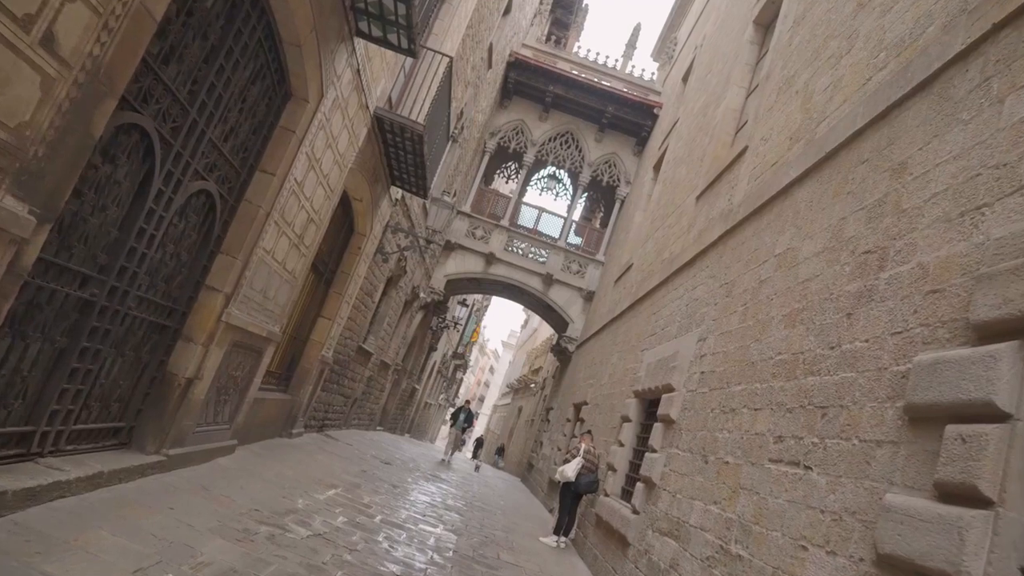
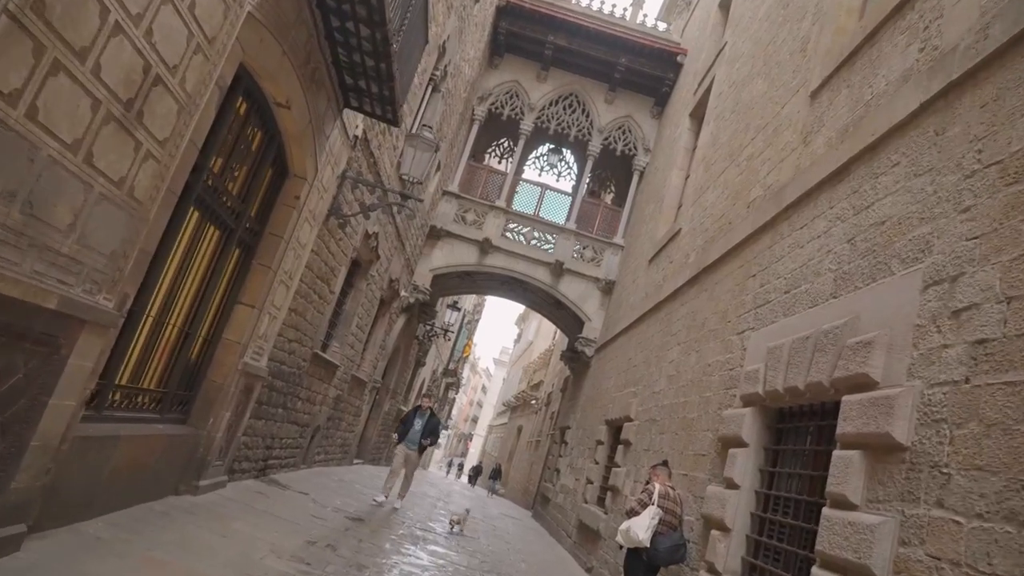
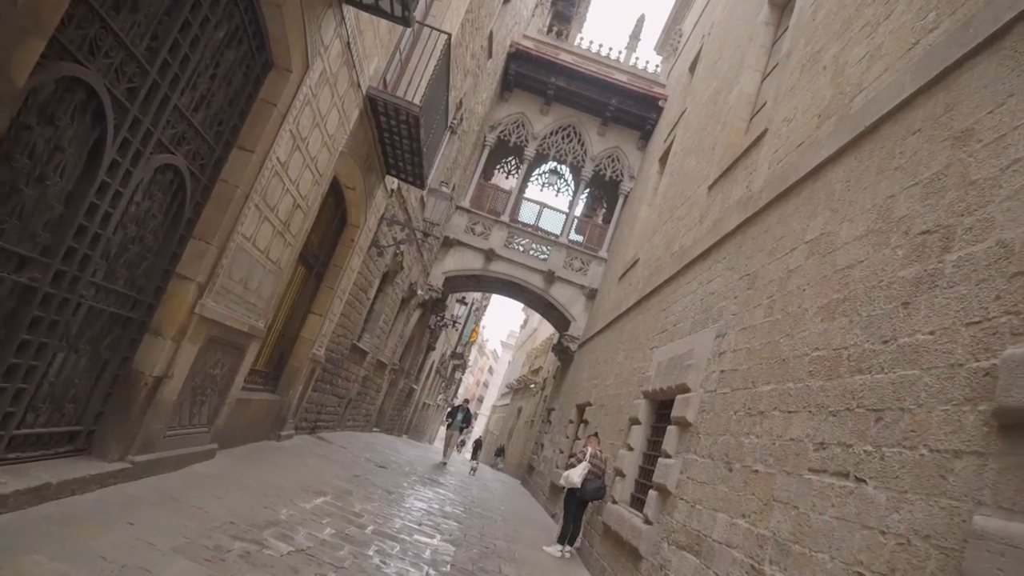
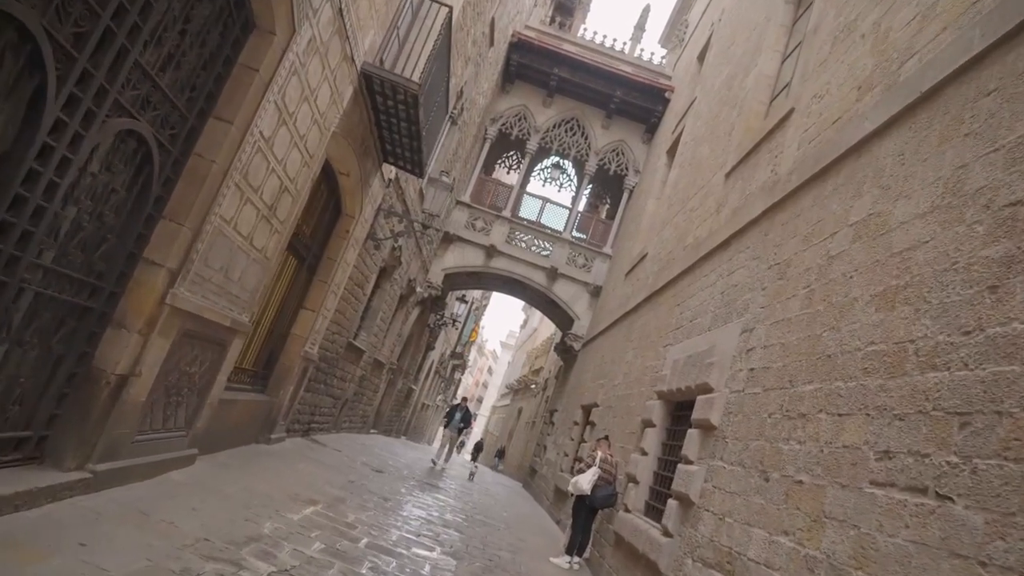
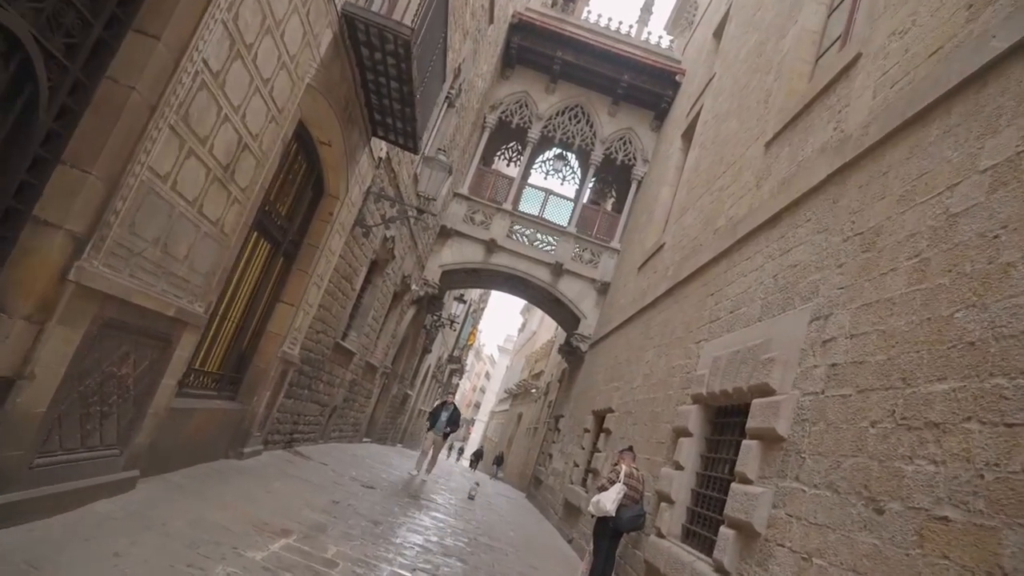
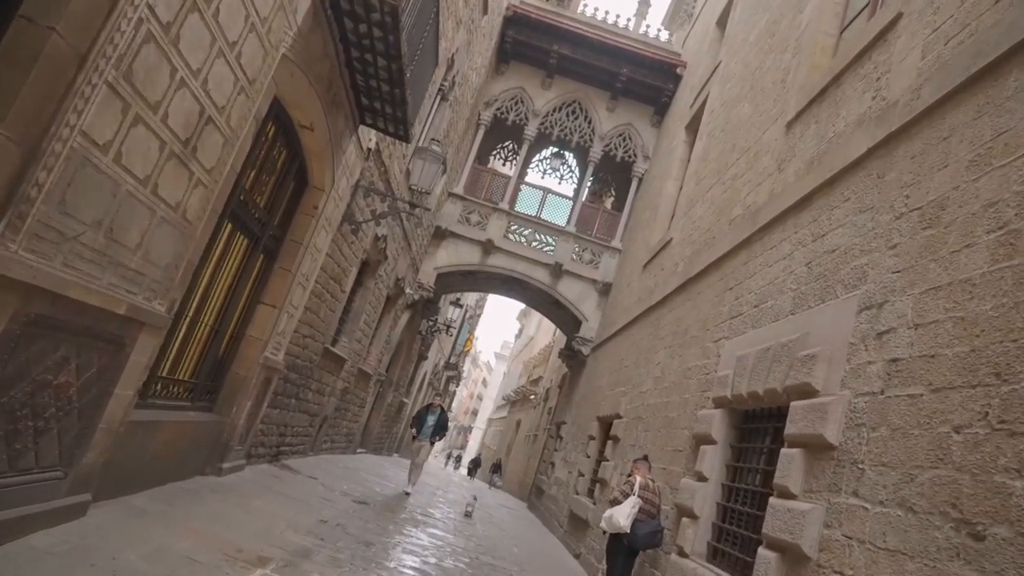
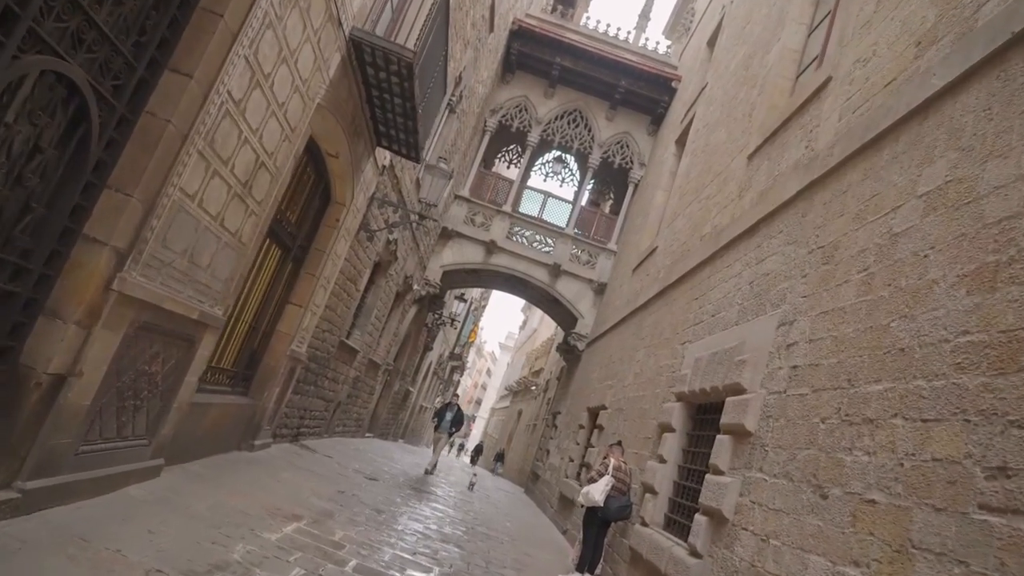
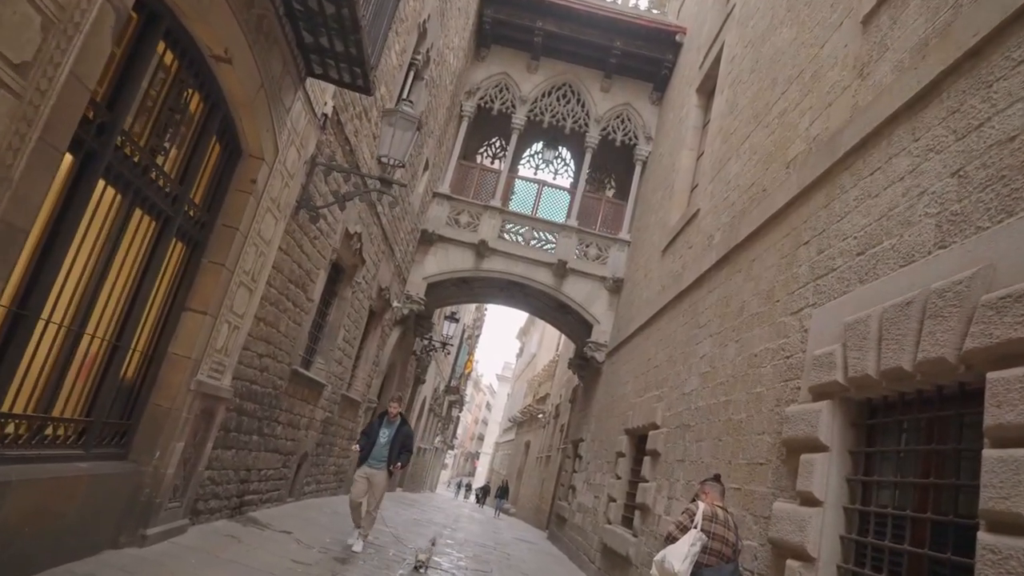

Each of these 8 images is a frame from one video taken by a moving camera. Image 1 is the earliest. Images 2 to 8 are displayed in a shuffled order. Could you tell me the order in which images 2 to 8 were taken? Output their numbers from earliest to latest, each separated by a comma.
3, 4, 7, 5, 6, 2, 8
